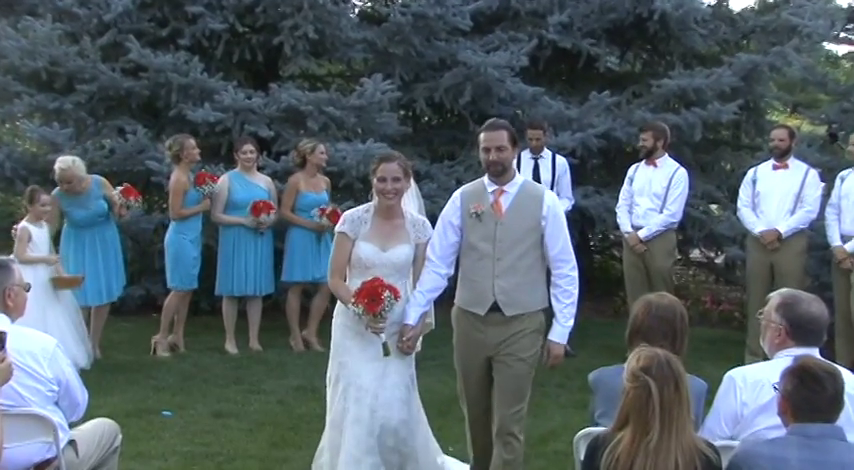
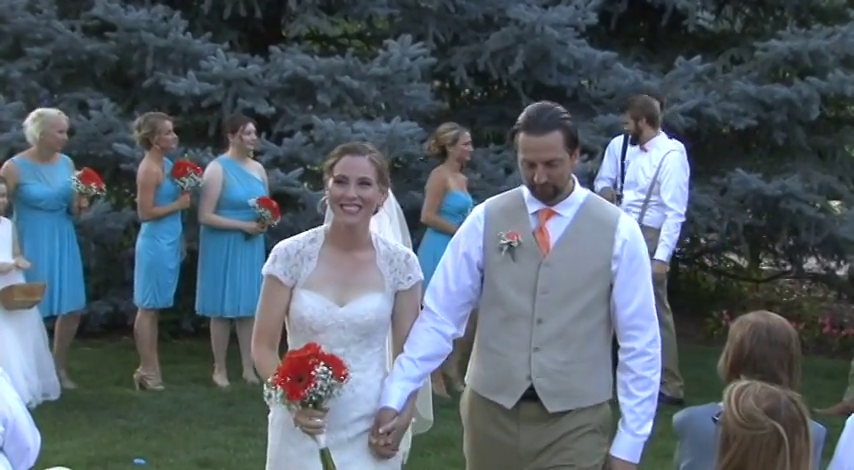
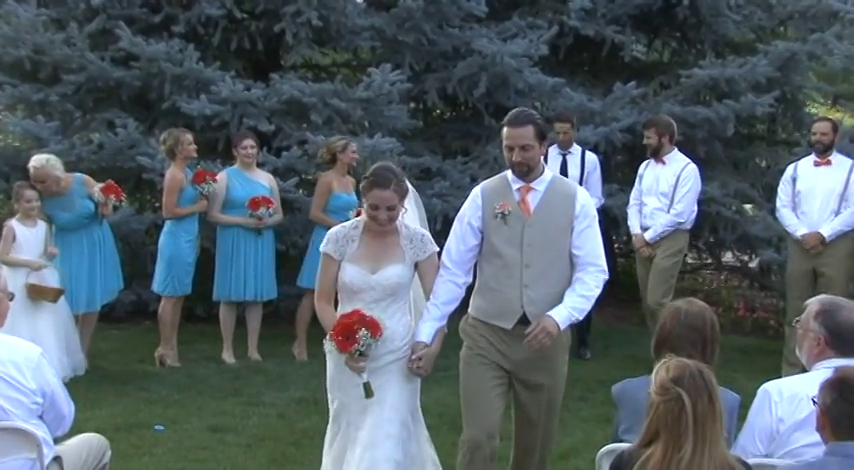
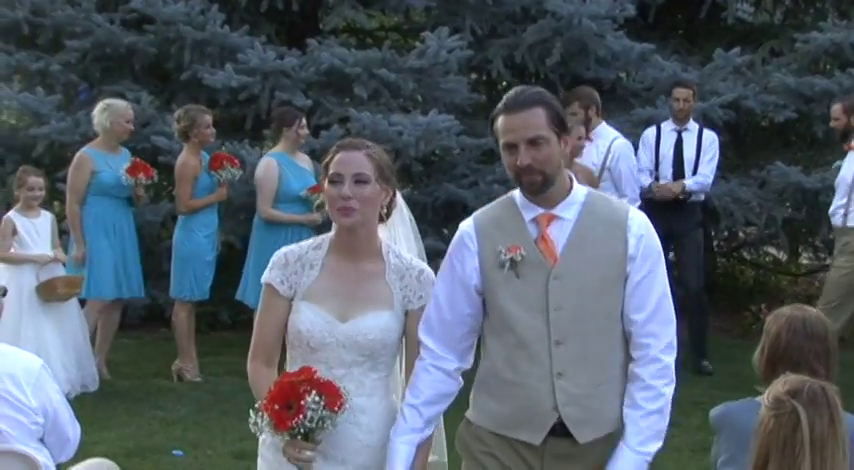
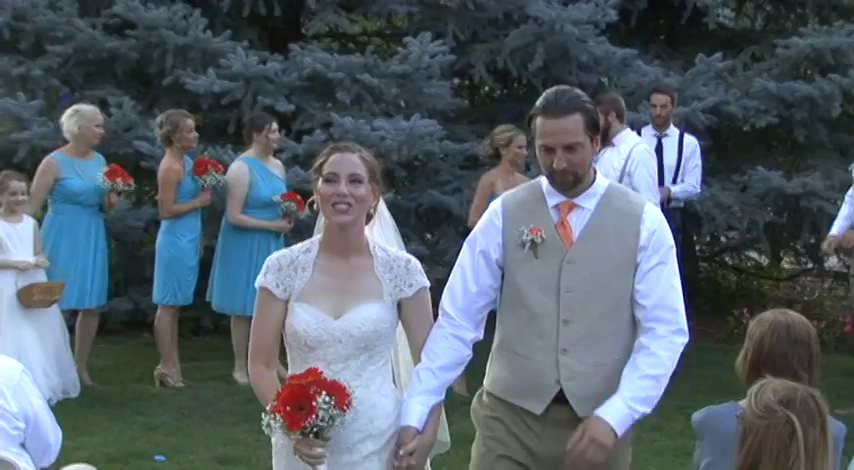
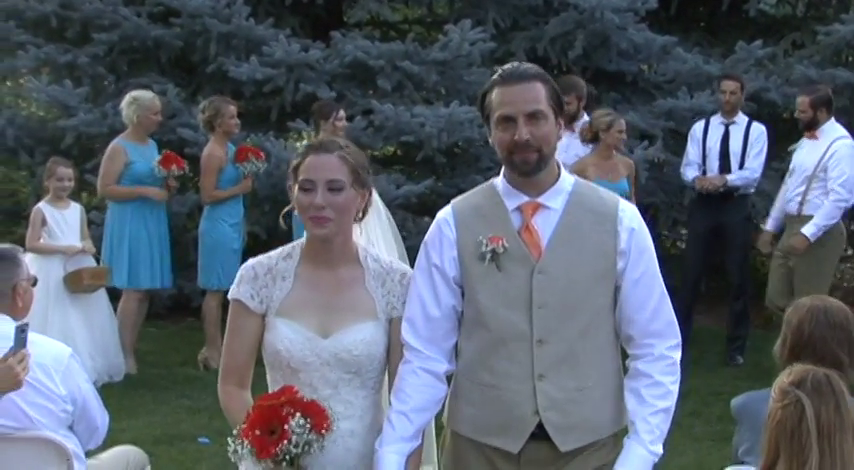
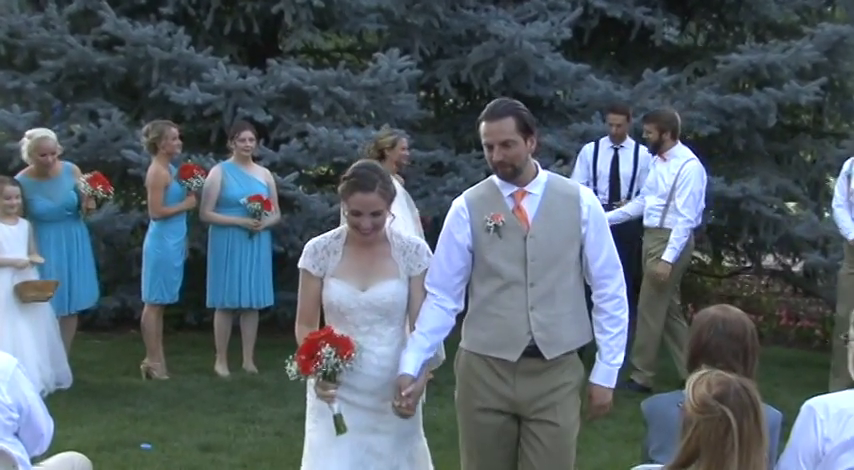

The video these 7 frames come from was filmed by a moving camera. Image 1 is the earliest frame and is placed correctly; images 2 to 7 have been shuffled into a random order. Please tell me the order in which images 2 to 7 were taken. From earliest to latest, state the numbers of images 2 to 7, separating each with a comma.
3, 7, 2, 5, 4, 6
